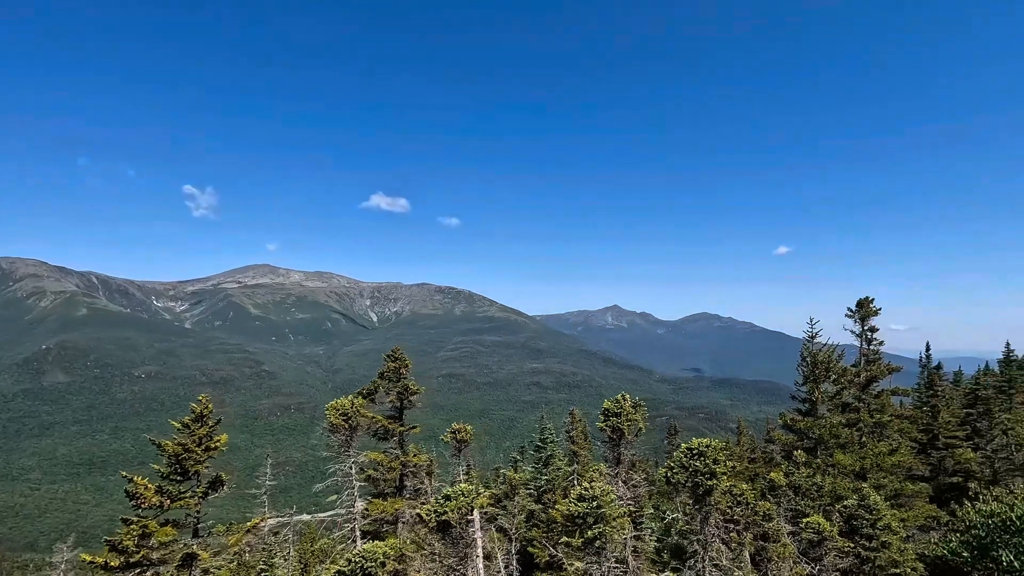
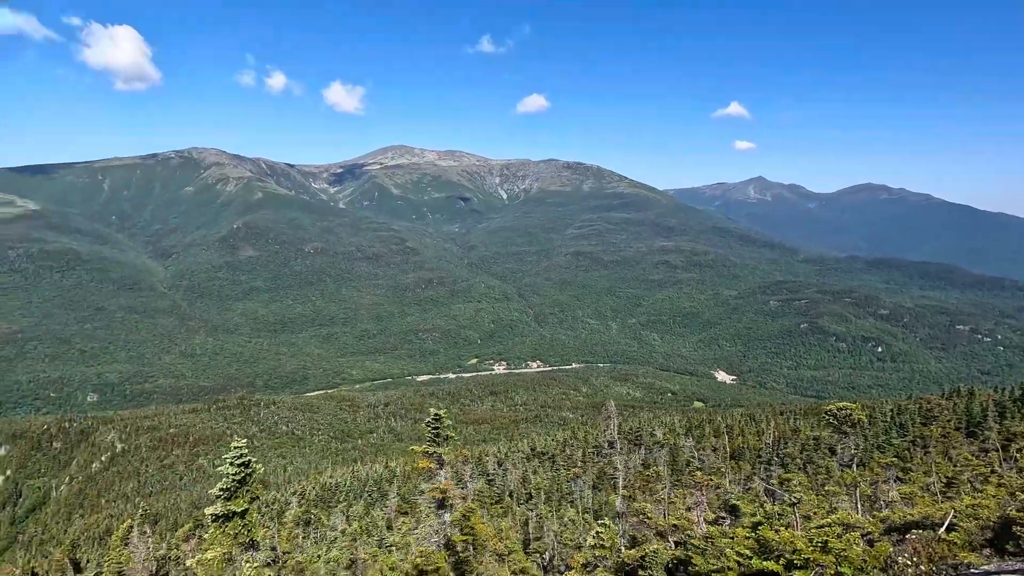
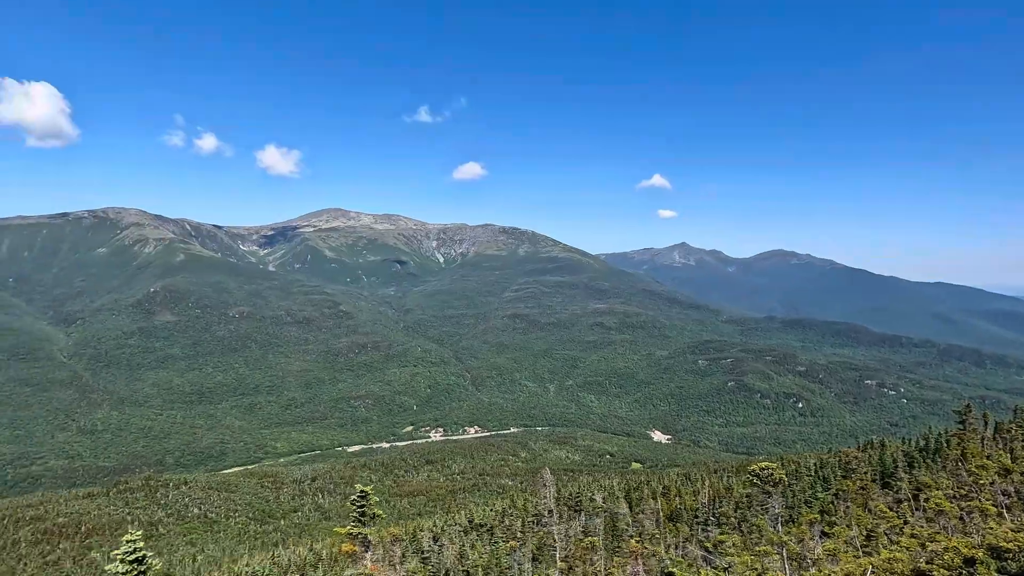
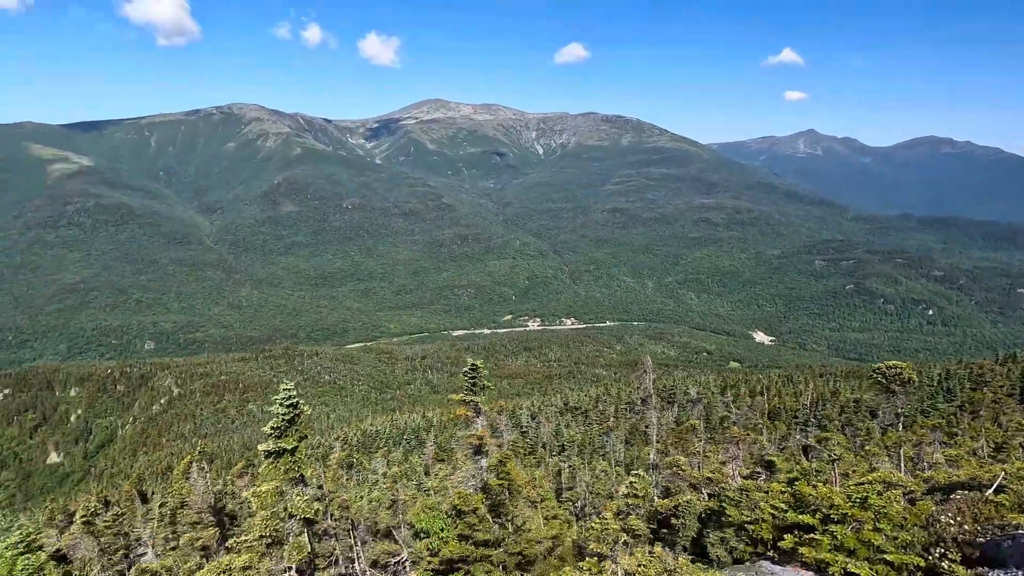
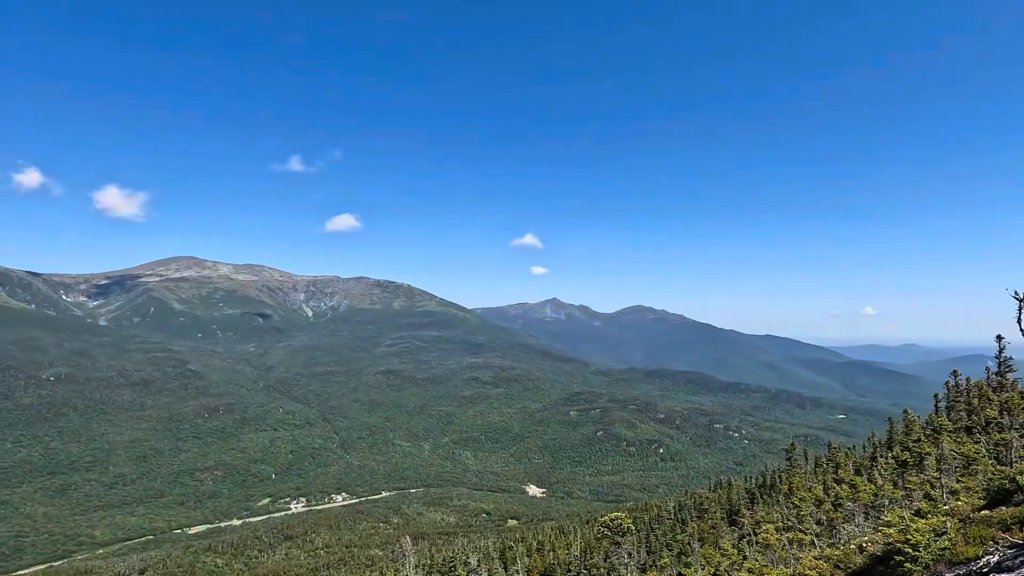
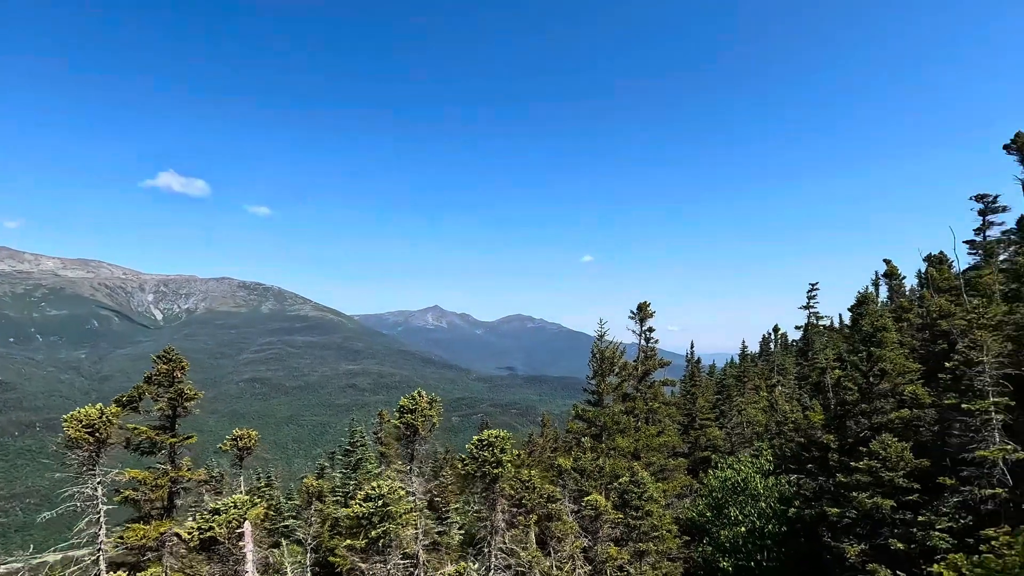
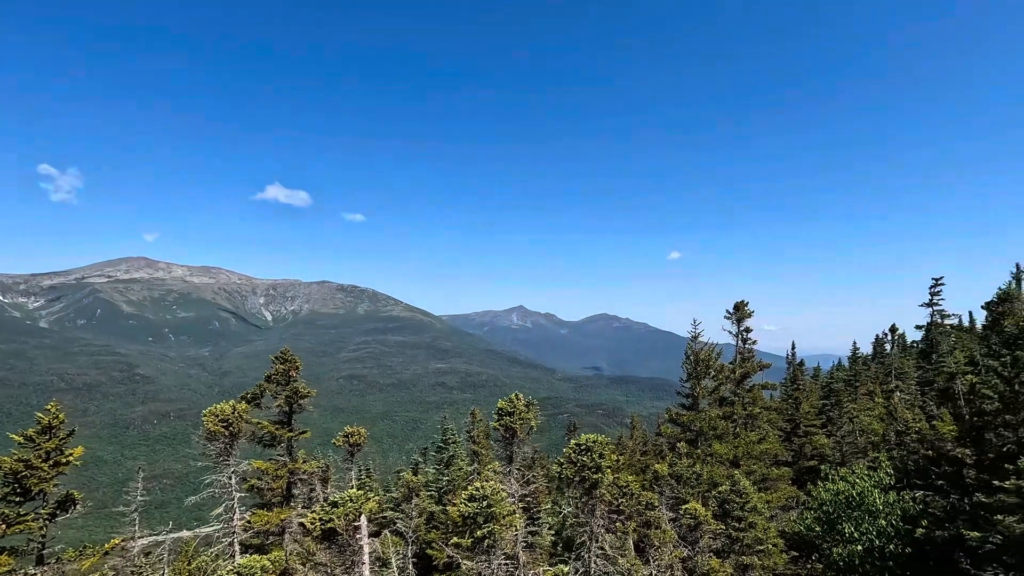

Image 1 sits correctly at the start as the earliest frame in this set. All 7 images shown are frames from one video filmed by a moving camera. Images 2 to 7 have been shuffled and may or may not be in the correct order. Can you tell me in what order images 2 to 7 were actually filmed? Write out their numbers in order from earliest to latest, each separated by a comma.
7, 6, 5, 3, 2, 4
